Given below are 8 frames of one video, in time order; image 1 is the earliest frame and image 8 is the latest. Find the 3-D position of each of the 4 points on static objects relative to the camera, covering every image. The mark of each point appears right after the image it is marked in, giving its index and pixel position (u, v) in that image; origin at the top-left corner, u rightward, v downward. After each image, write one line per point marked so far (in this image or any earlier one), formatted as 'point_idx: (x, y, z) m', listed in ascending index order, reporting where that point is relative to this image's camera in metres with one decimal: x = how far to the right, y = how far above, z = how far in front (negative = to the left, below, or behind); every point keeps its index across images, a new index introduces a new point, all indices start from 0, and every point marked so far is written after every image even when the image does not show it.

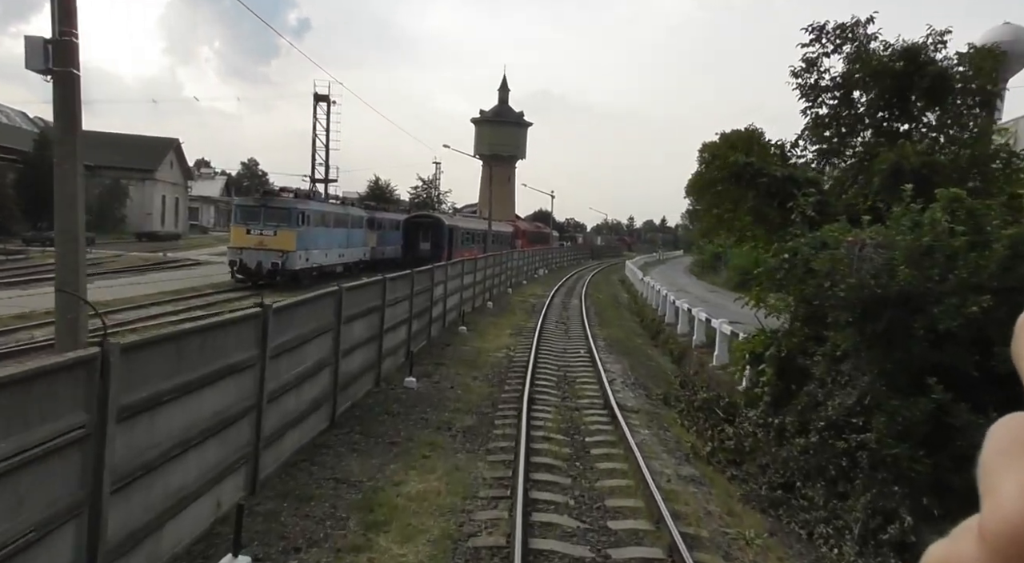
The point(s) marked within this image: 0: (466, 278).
0: (-1.3, 0.0, +19.1) m
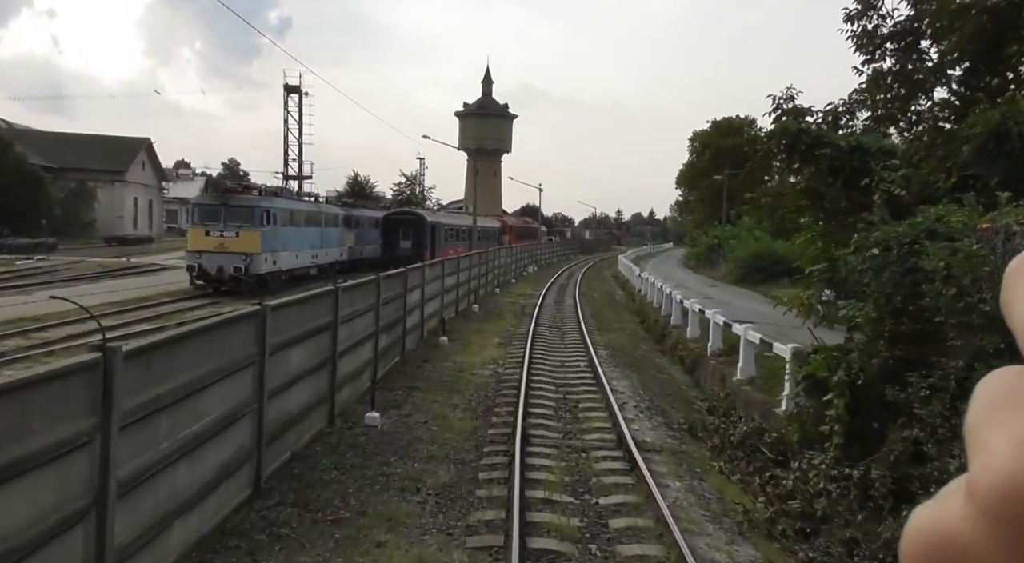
0: (-1.6, -0.1, +17.3) m
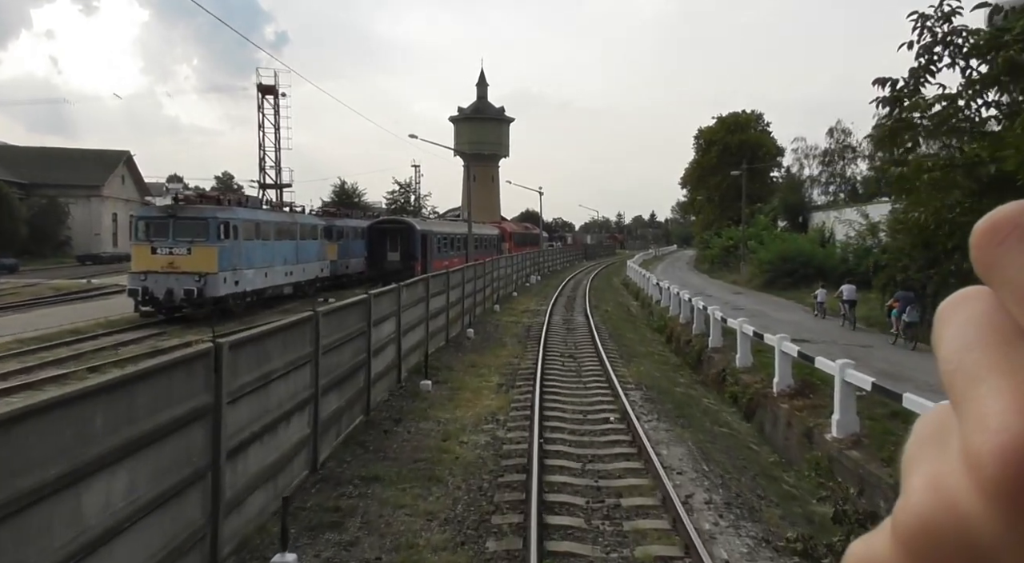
0: (-1.5, -0.4, +14.4) m
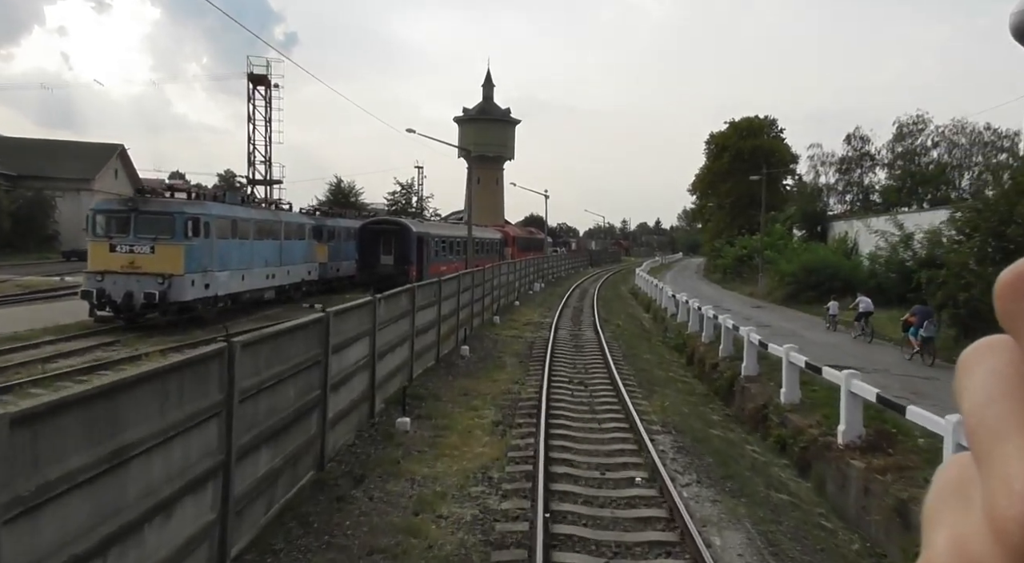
0: (-1.5, -0.6, +12.6) m
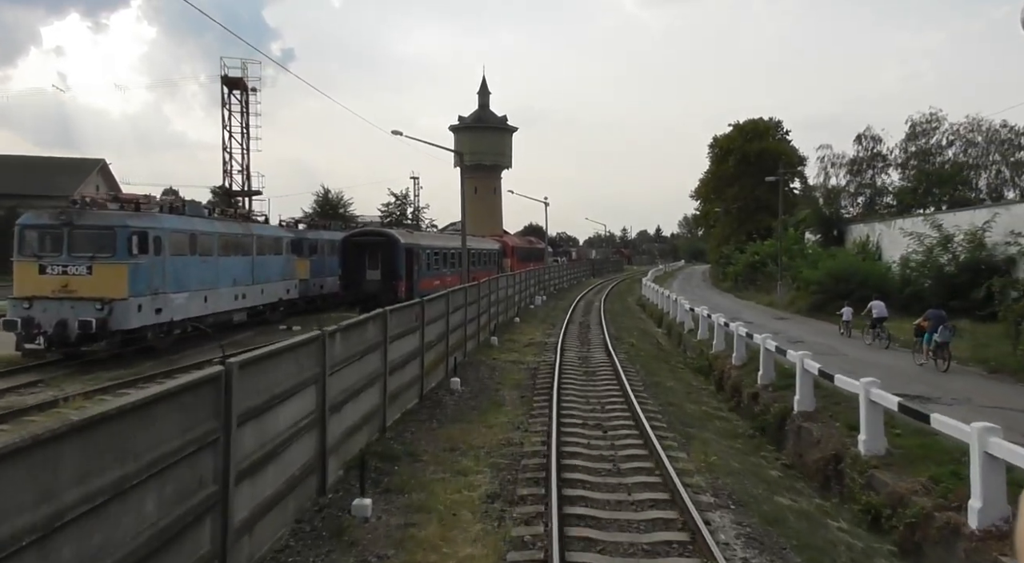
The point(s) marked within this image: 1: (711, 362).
0: (-1.5, -0.9, +10.5) m
1: (+3.7, -1.5, +13.8) m
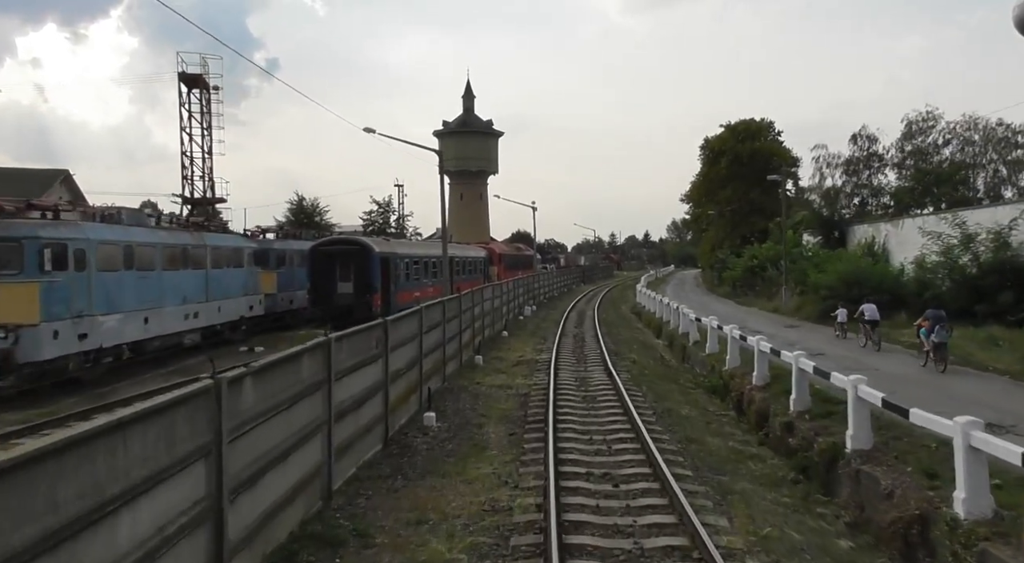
0: (-1.7, -1.1, +8.6) m
1: (+3.5, -1.7, +12.1) m
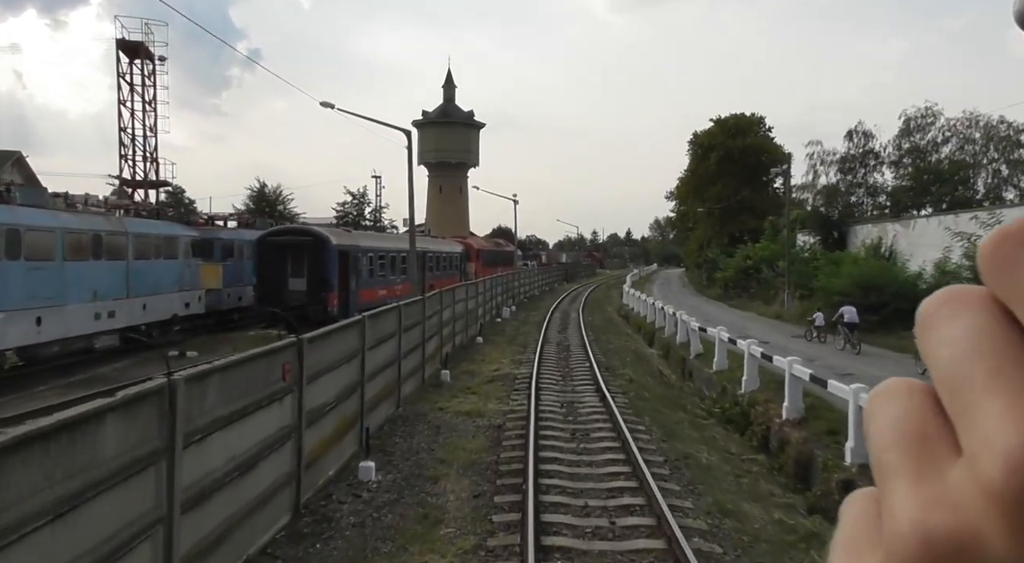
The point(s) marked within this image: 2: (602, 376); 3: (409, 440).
0: (-2.0, -1.1, +6.3) m
1: (+3.1, -1.7, +9.8) m
2: (+1.5, -1.6, +12.6) m
3: (-1.3, -1.8, +9.4) m
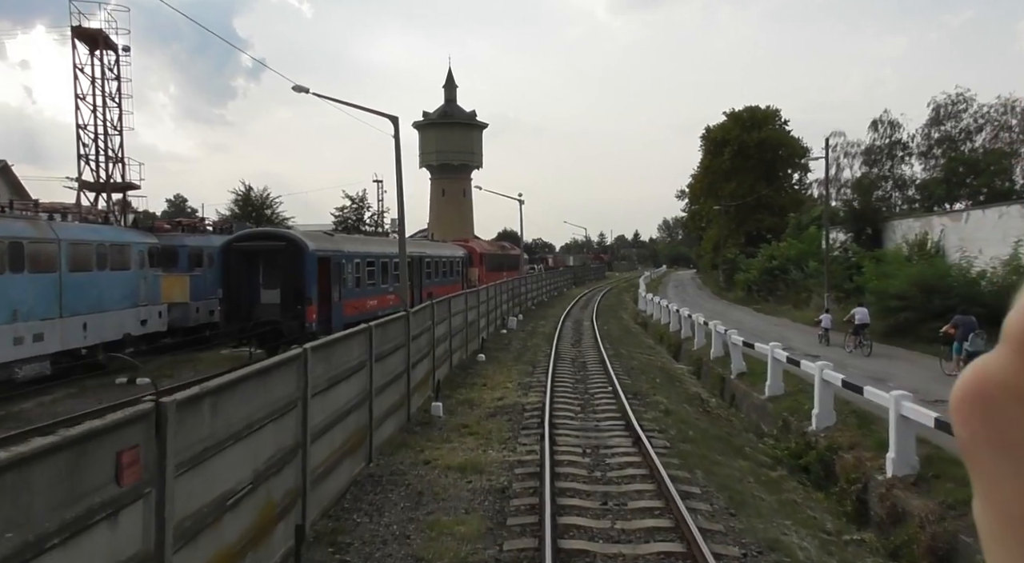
0: (-2.0, -1.2, +4.0) m
1: (+3.2, -1.8, +7.5) m
2: (+1.6, -1.7, +10.3) m
3: (-1.2, -2.0, +7.1) m
